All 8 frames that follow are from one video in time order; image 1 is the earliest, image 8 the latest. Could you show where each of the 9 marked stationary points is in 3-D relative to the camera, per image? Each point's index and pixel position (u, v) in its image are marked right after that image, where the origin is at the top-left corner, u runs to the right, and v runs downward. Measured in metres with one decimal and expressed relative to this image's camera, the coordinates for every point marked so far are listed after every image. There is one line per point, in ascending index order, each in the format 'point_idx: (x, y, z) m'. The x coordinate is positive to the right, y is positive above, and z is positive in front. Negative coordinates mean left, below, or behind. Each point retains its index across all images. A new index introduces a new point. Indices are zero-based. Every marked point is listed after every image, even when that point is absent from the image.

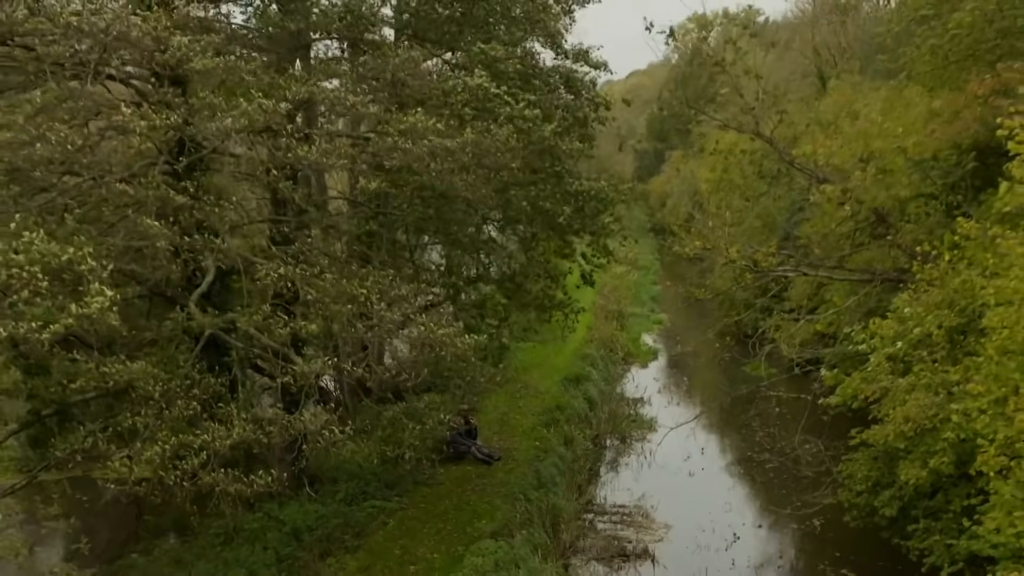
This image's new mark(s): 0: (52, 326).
0: (-2.5, -0.2, +7.6) m
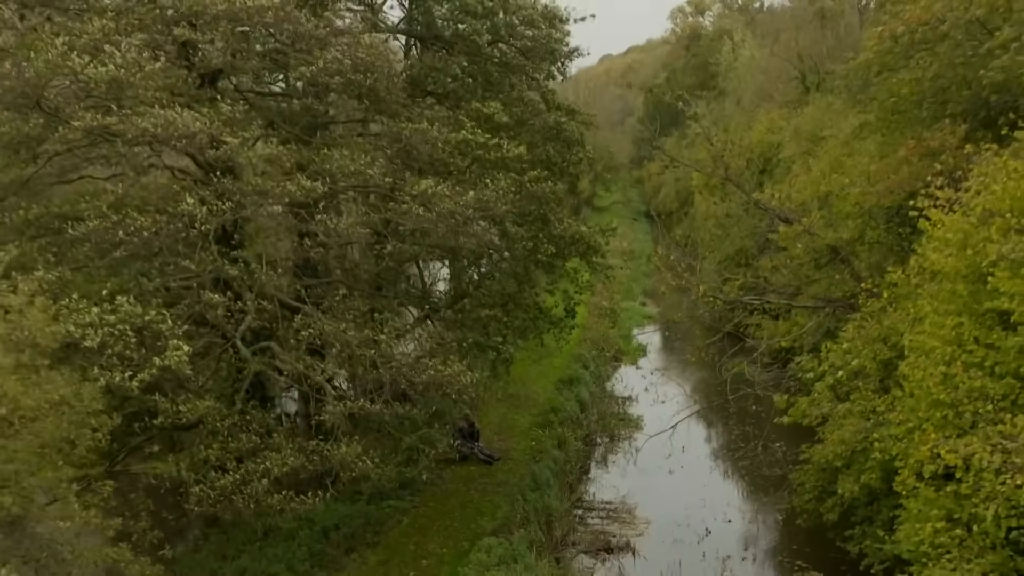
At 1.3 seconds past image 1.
0: (-2.5, -0.6, +9.5) m
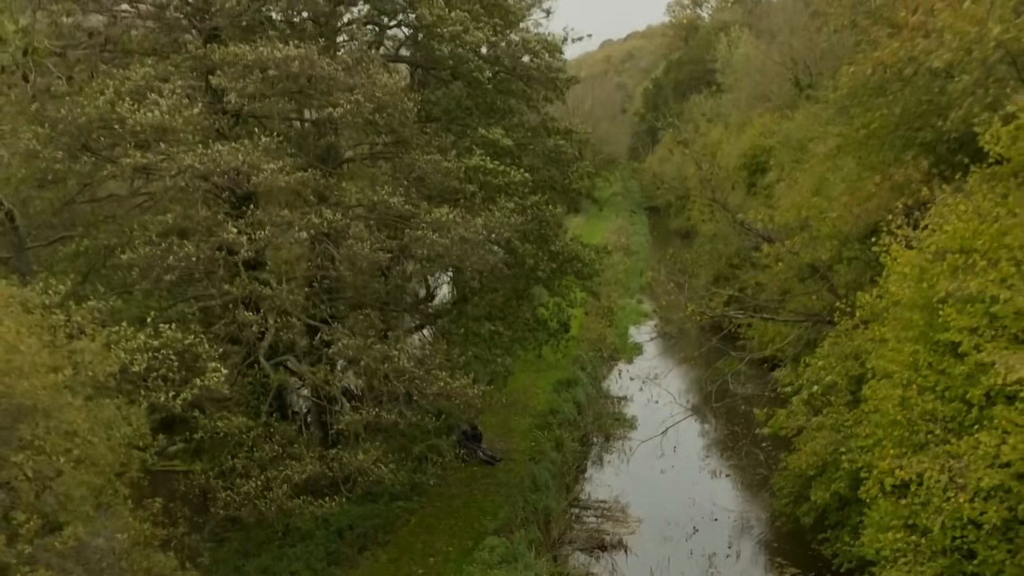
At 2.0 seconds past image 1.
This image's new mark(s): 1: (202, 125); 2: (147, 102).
0: (-2.5, -0.8, +10.6) m
1: (-2.6, +1.4, +11.8) m
2: (-3.0, +1.5, +11.5) m
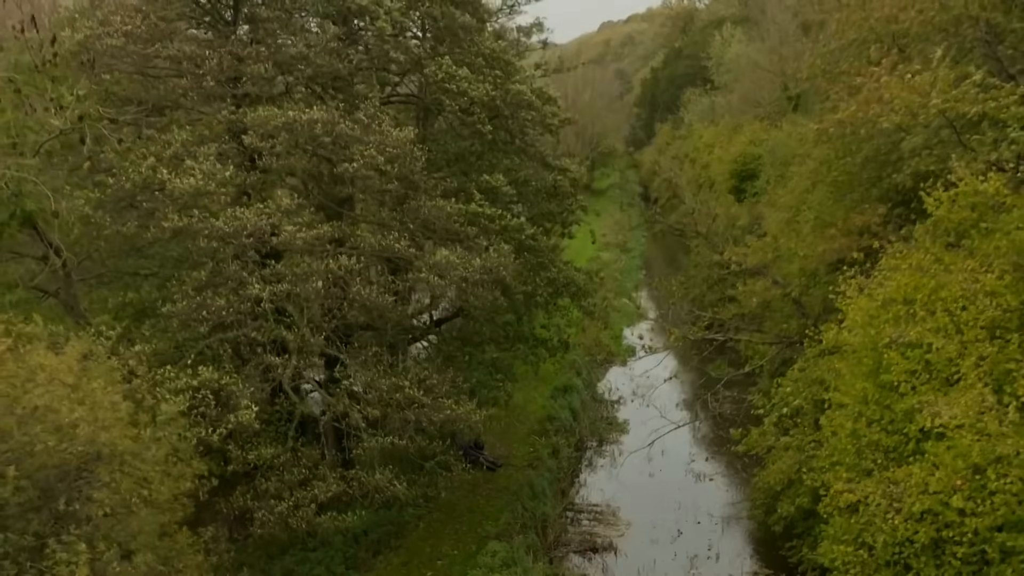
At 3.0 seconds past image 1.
0: (-2.5, -1.2, +12.1) m
1: (-2.6, +1.0, +13.3) m
2: (-3.0, +1.1, +13.0) m
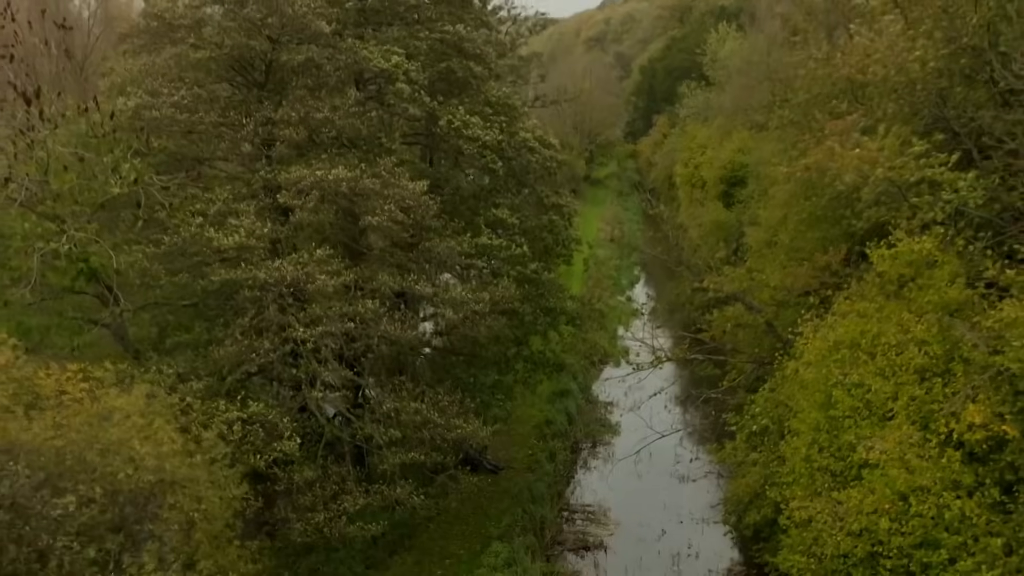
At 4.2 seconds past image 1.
0: (-2.5, -1.7, +14.1) m
1: (-2.6, +0.5, +15.3) m
2: (-3.0, +0.7, +15.0) m
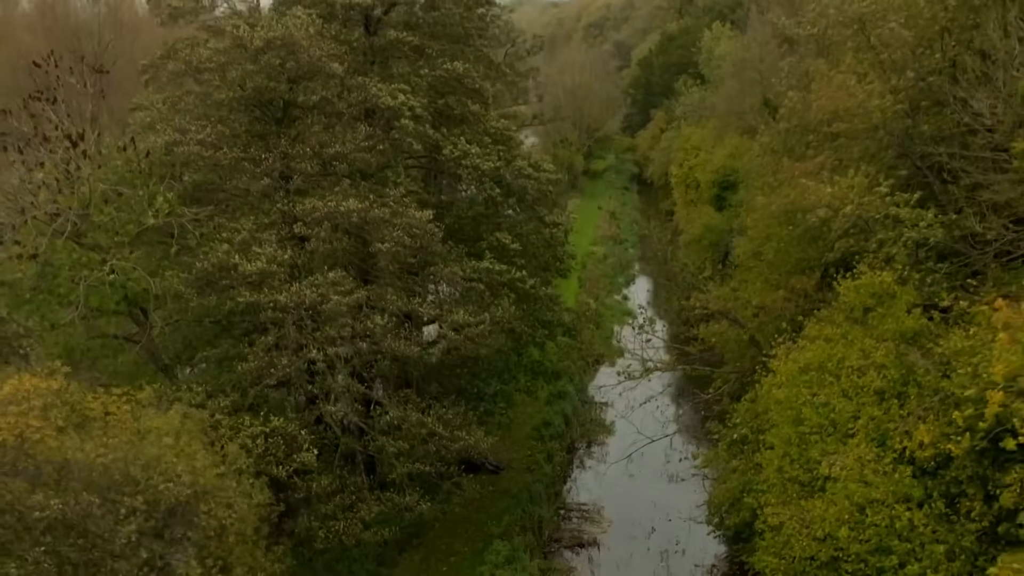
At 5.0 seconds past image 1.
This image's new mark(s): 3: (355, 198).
0: (-2.5, -2.0, +15.6) m
1: (-2.6, +0.2, +16.7) m
2: (-3.0, +0.4, +16.4) m
3: (-1.9, +1.1, +17.6) m
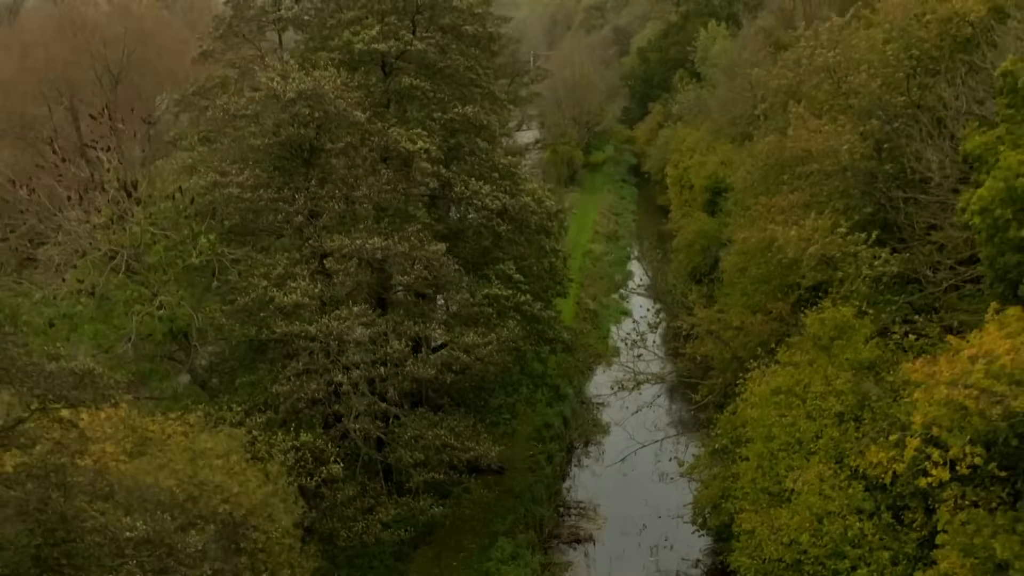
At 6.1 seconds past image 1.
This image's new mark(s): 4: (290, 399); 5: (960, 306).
0: (-2.4, -2.4, +17.7) m
1: (-2.6, -0.2, +18.8) m
2: (-2.9, 0.0, +18.5) m
3: (-1.9, +0.7, +19.7) m
4: (-2.9, -1.4, +18.2) m
5: (+5.5, -0.2, +17.3) m
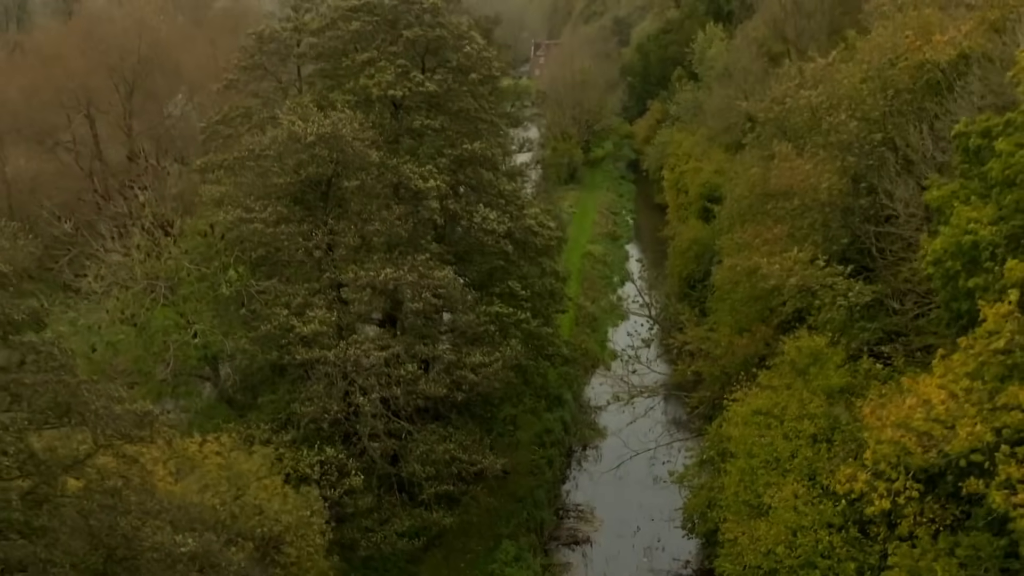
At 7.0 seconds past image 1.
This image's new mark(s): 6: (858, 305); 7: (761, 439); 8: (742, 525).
0: (-2.4, -2.8, +19.5) m
1: (-2.5, -0.6, +20.5) m
2: (-2.9, -0.4, +20.2) m
3: (-1.8, +0.3, +21.4) m
4: (-2.8, -1.8, +19.9) m
5: (+5.5, -0.7, +19.0) m
6: (+4.7, -0.2, +19.5) m
7: (+3.4, -2.1, +19.3) m
8: (+3.1, -3.2, +19.0) m
